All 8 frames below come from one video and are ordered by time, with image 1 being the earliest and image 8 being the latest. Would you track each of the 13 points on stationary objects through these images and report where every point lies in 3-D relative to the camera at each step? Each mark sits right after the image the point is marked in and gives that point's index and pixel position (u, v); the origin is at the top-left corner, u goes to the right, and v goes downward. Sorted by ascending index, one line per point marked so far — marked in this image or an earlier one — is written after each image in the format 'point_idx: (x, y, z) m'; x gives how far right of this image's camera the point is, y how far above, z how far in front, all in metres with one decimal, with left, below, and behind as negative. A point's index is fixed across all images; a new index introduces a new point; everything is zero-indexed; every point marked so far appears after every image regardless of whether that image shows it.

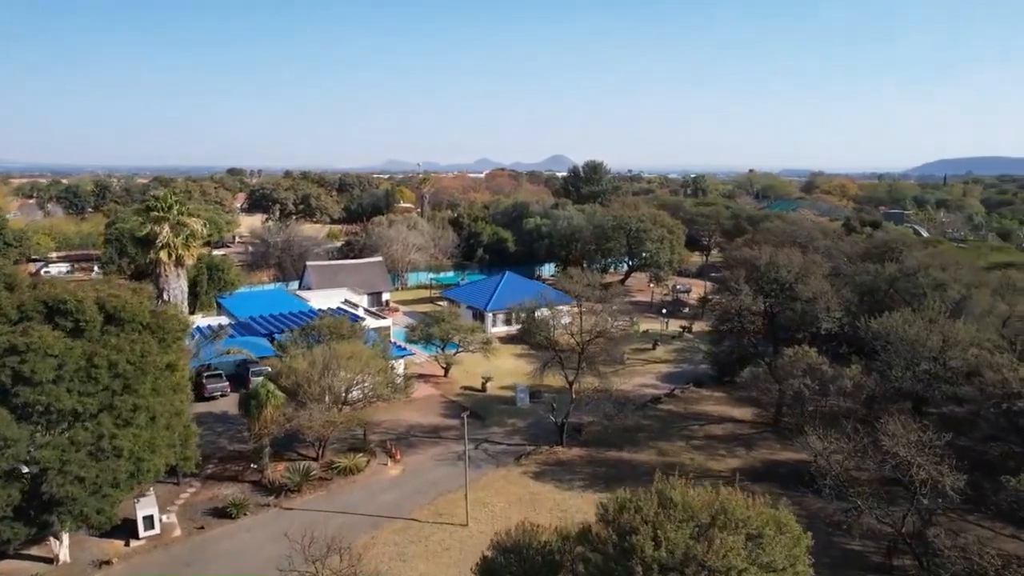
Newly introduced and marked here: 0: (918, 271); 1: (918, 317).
0: (+12.0, +0.5, +19.3) m
1: (+11.1, -0.8, +17.8) m
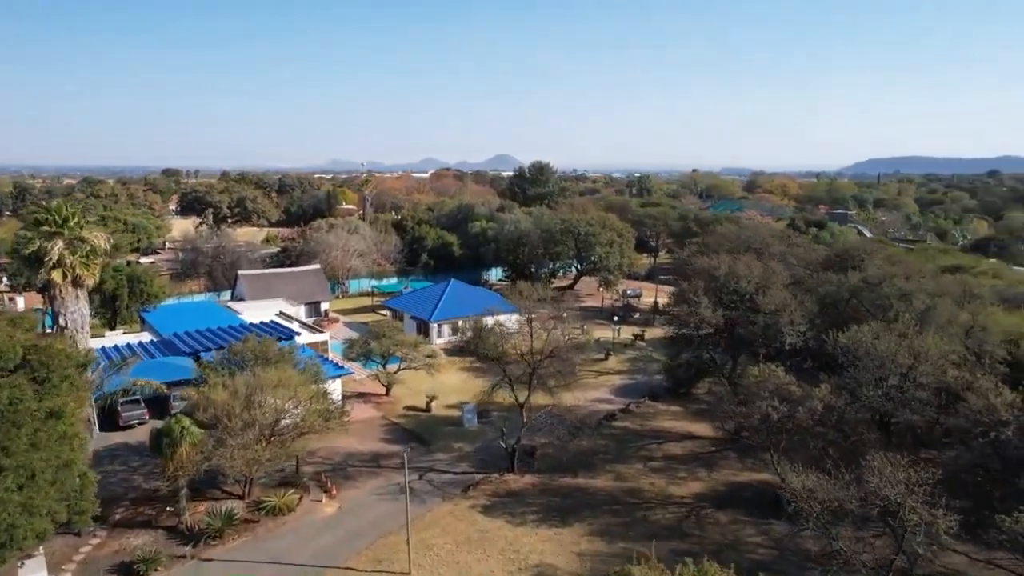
0: (+10.5, +0.2, +18.5) m
1: (+9.7, -1.1, +17.0) m
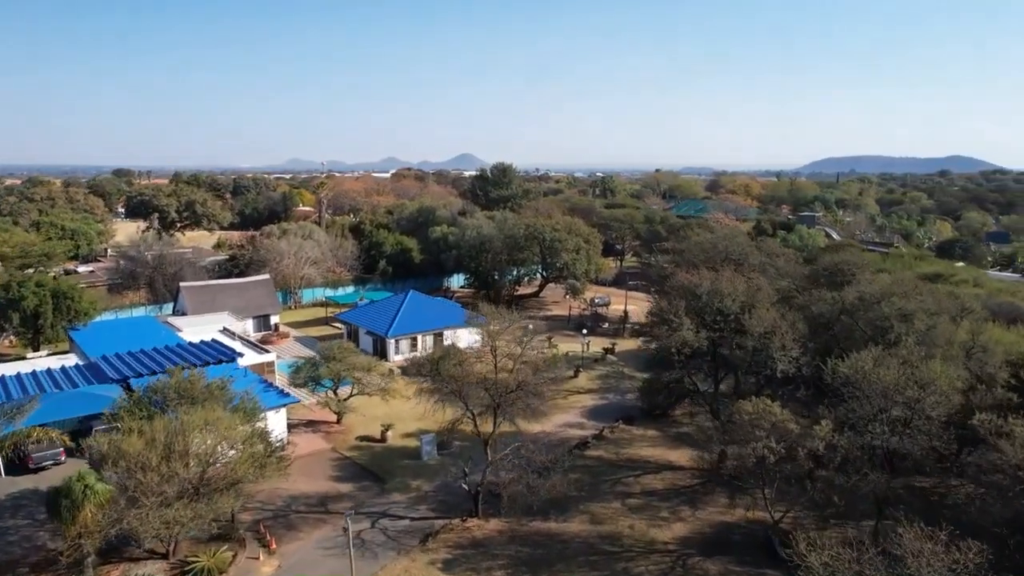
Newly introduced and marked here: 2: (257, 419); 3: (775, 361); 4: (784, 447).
0: (+9.5, -0.3, +16.9) m
1: (+8.8, -1.6, +15.3) m
2: (-7.4, -3.8, +18.9) m
3: (+6.5, -1.8, +16.3) m
4: (+5.9, -3.4, +14.2) m
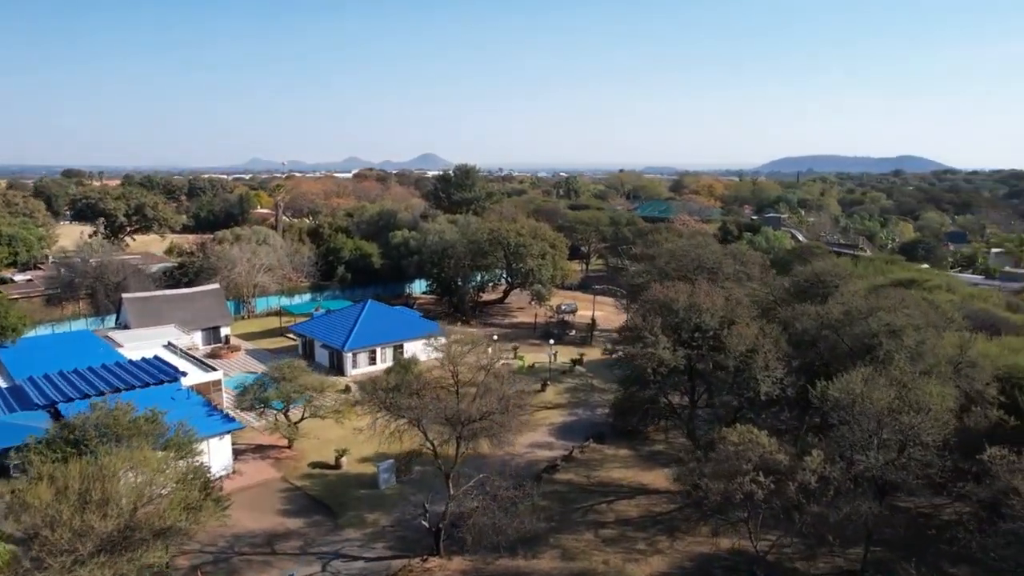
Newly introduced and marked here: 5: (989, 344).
0: (+8.6, -0.6, +15.9) m
1: (+8.0, -2.0, +14.3) m
2: (-8.3, -4.3, +17.0) m
3: (+5.7, -2.2, +15.2) m
4: (+5.2, -3.8, +13.0) m
5: (+13.5, -1.6, +18.6) m
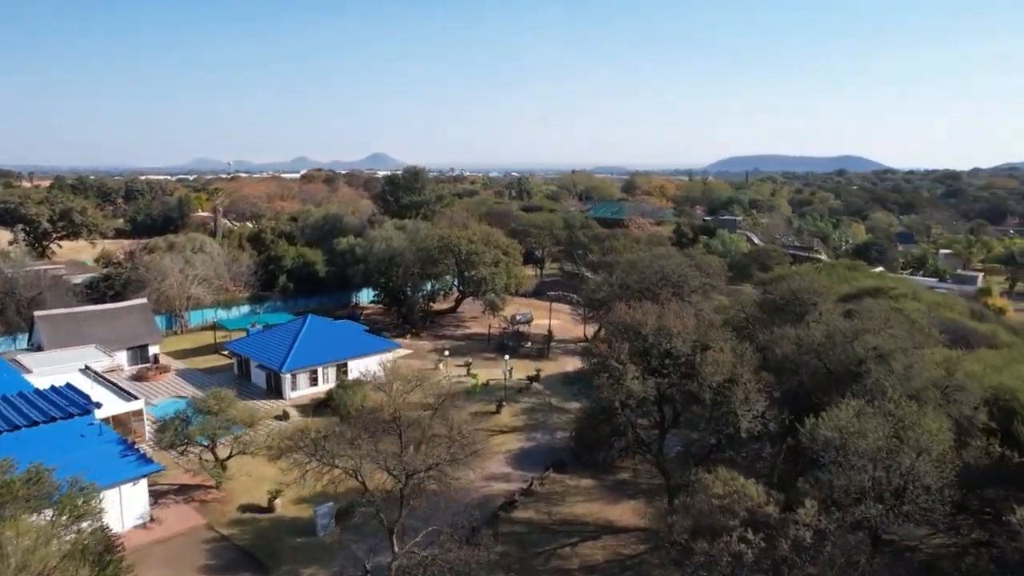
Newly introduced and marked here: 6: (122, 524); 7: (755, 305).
0: (+7.5, -1.1, +14.6) m
1: (+7.0, -2.4, +12.9) m
2: (-9.4, -5.0, +14.5) m
3: (+4.7, -2.7, +13.6) m
4: (+4.3, -4.3, +11.4) m
5: (+12.3, -2.0, +17.5) m
6: (-10.8, -6.4, +18.5) m
7: (+6.9, -0.5, +18.5) m
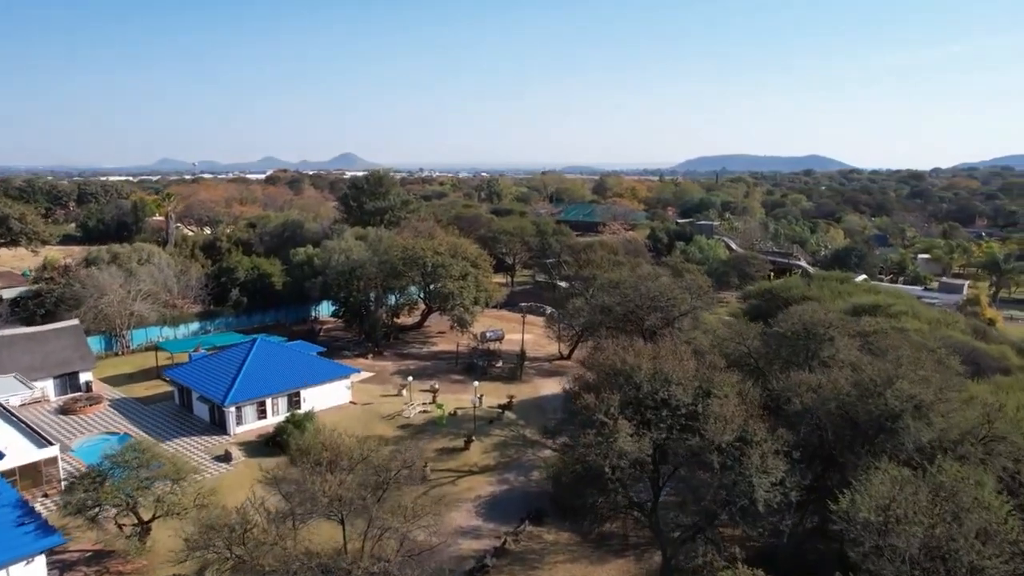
0: (+6.9, -1.8, +12.3) m
1: (+6.5, -3.2, +10.6) m
2: (-9.9, -6.0, +11.5) m
3: (+4.2, -3.5, +11.3) m
4: (+3.9, -5.1, +9.0) m
5: (+11.5, -2.6, +15.5) m
6: (-11.5, -7.3, +15.5) m
7: (+6.1, -1.2, +16.3) m
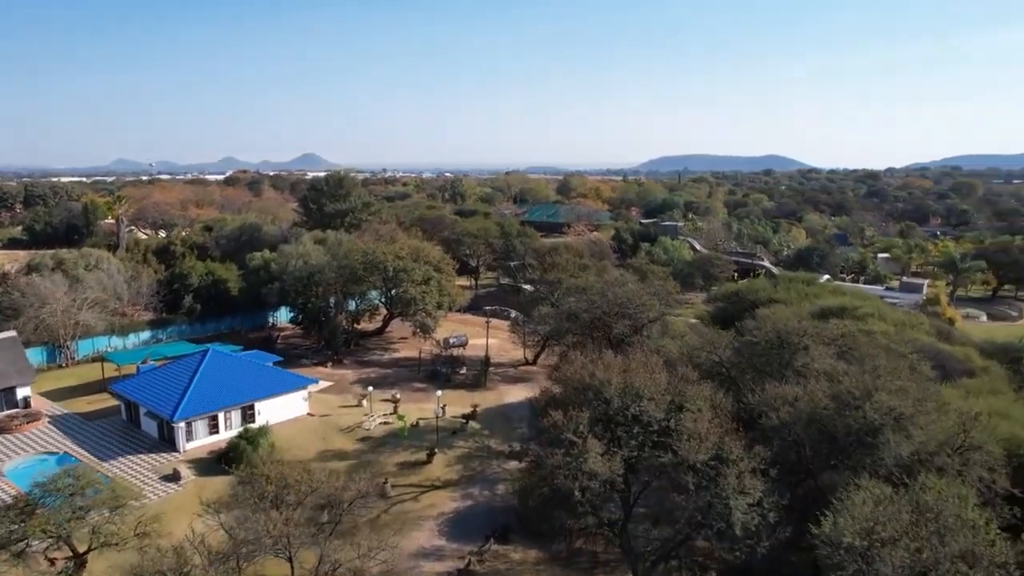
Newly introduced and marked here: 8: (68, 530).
0: (+6.2, -1.9, +11.9) m
1: (+5.9, -3.3, +10.2) m
2: (-10.5, -6.3, +10.1) m
3: (+3.6, -3.6, +10.6) m
4: (+3.5, -5.3, +8.4) m
5: (+10.7, -2.7, +15.3) m
6: (-12.3, -7.7, +14.0) m
7: (+5.2, -1.4, +15.7) m
8: (-11.0, -5.9, +16.0) m
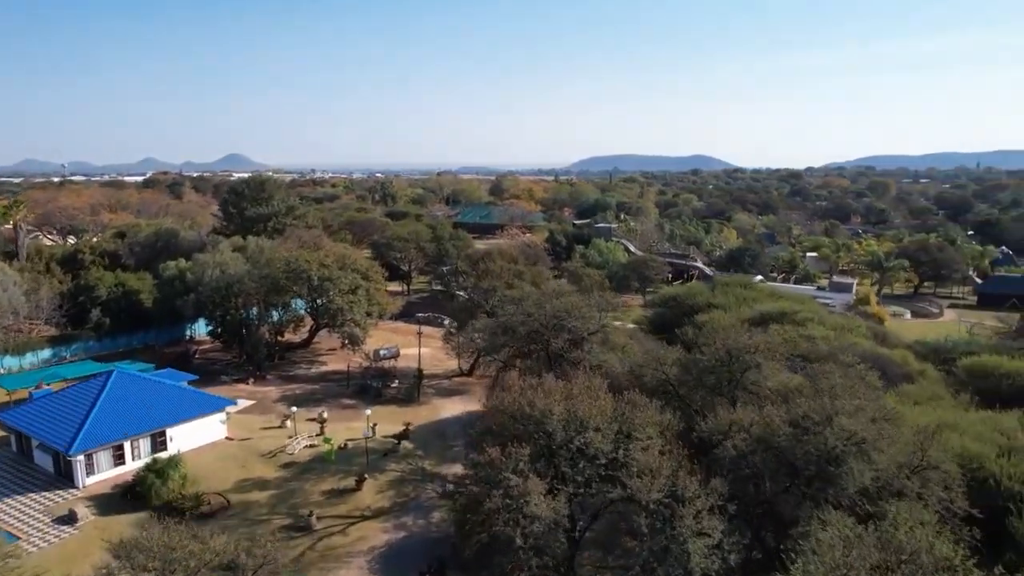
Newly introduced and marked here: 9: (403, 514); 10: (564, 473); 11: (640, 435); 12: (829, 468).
0: (+5.1, -2.2, +11.0) m
1: (+5.0, -3.6, +9.3) m
2: (-11.3, -6.9, +7.8) m
3: (+2.6, -3.9, +9.6) m
4: (+2.7, -5.6, +7.4) m
5: (+9.2, -2.9, +14.9) m
6: (-13.4, -8.3, +11.5) m
7: (+3.7, -1.6, +14.8) m
8: (-12.3, -6.5, +13.5) m
9: (-3.2, -6.8, +19.8) m
10: (+0.8, -3.1, +11.1) m
11: (+2.2, -2.5, +11.3) m
12: (+5.0, -2.9, +10.5) m
